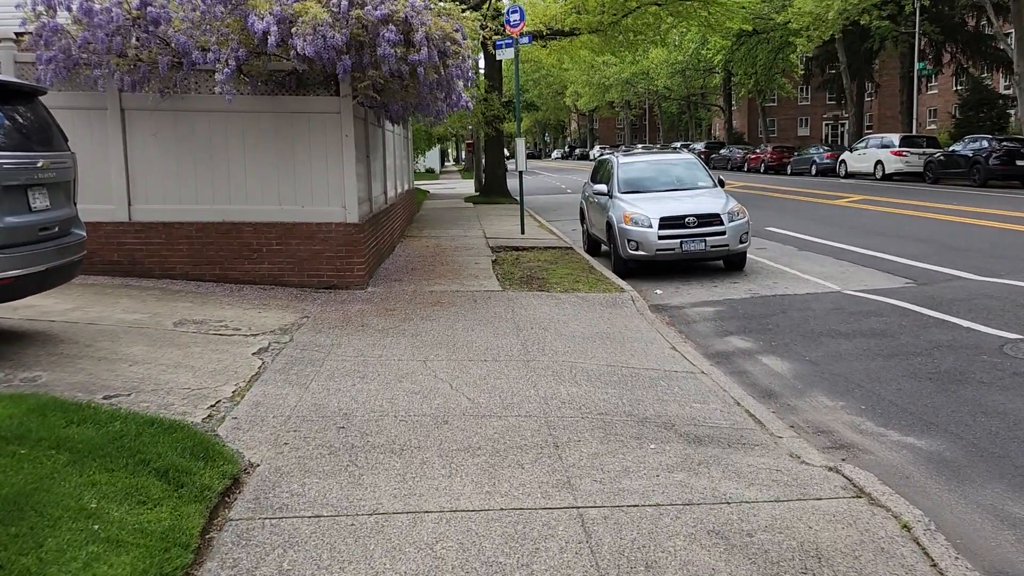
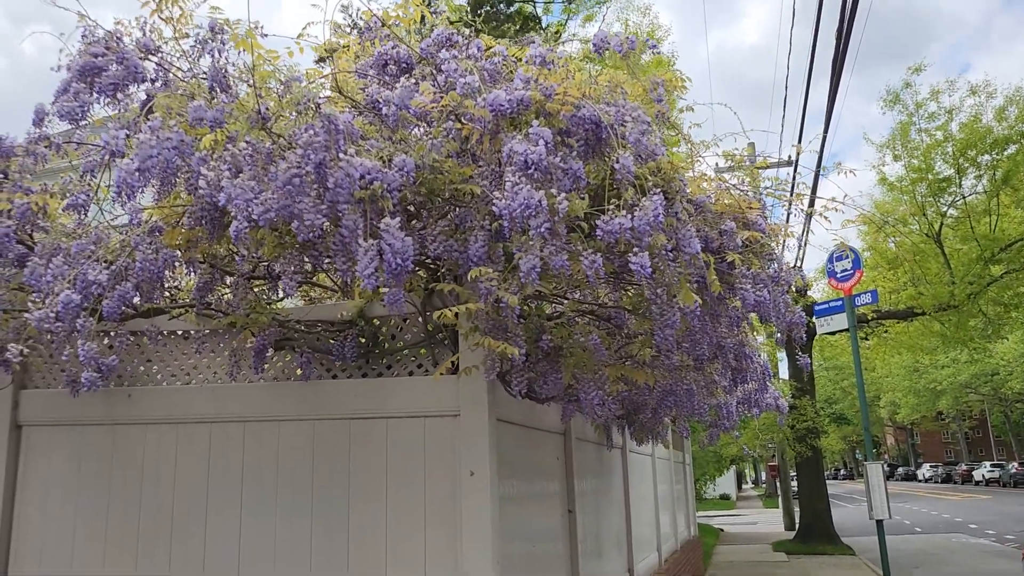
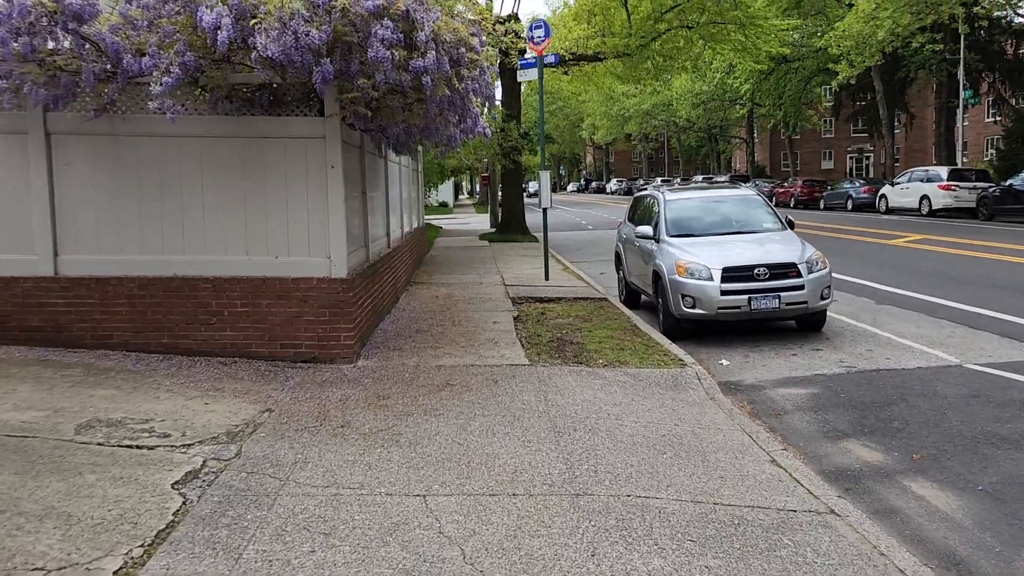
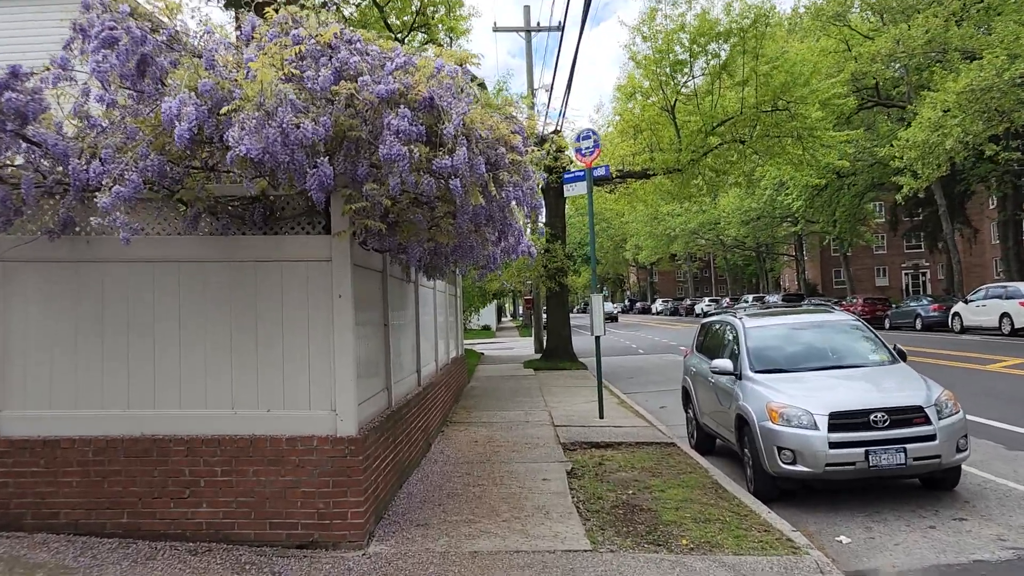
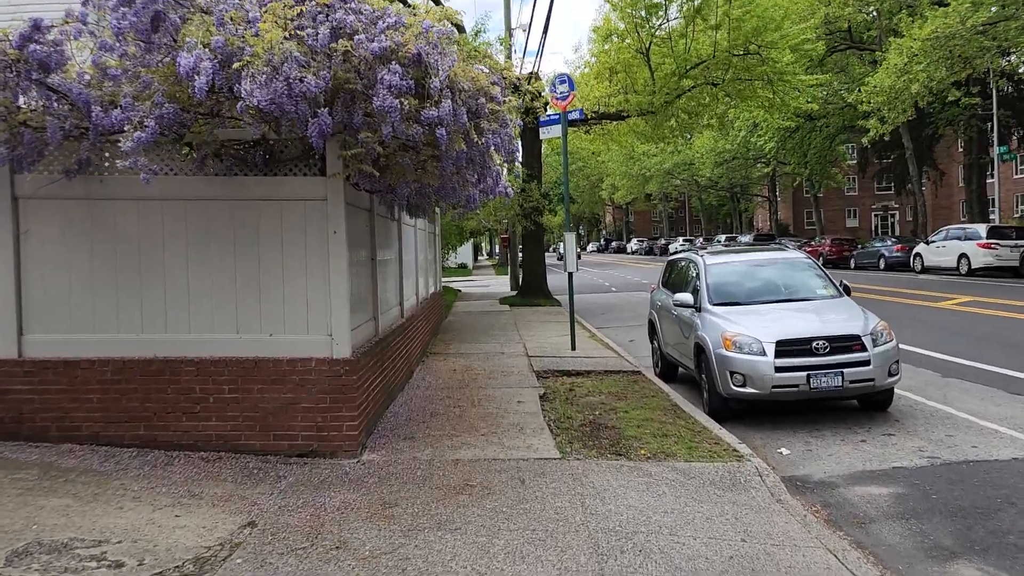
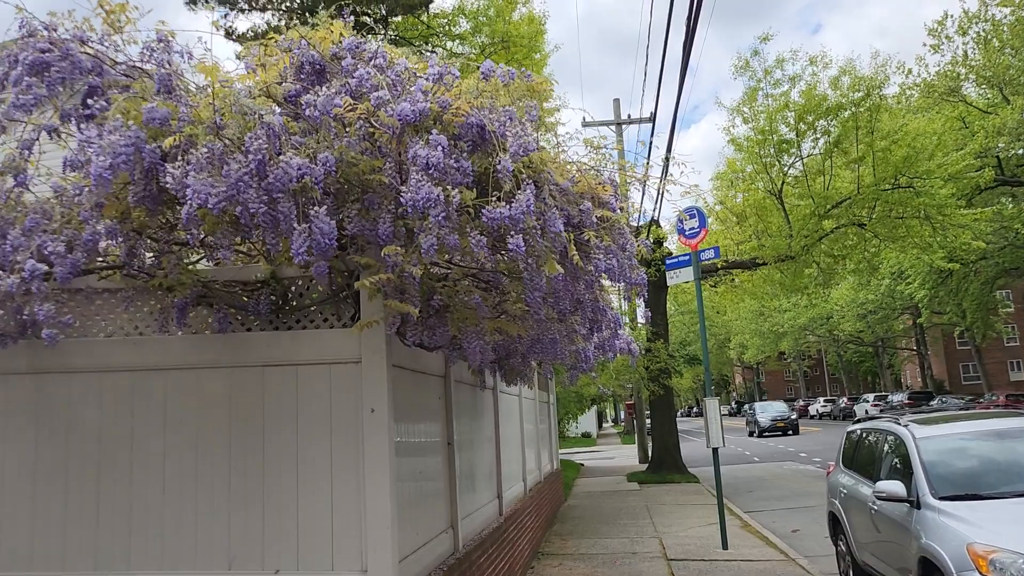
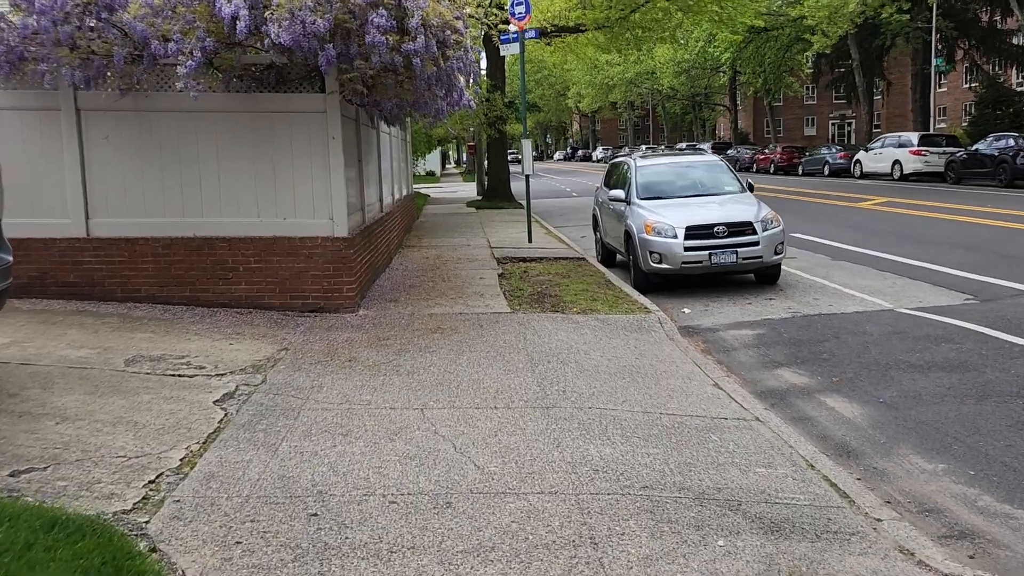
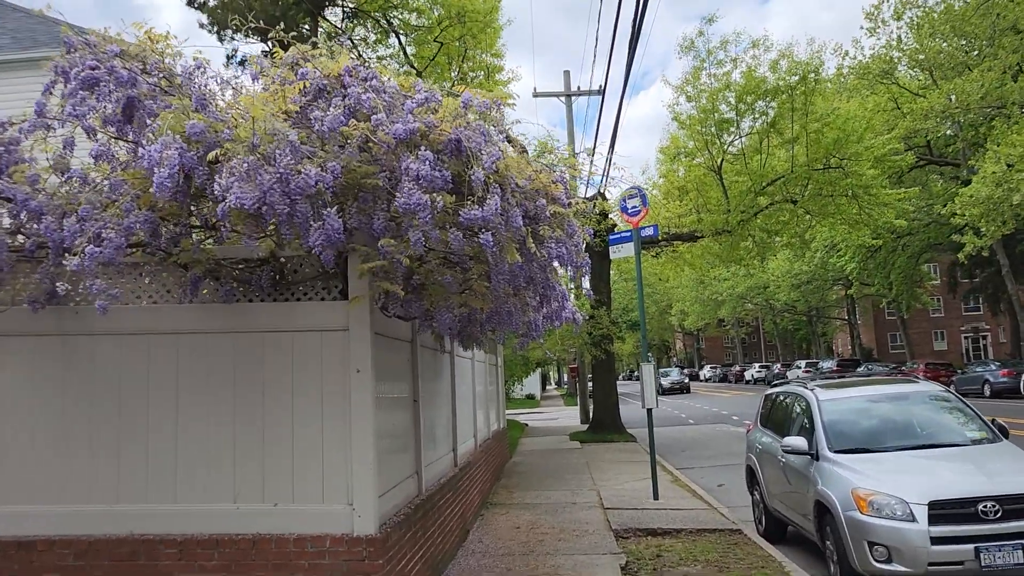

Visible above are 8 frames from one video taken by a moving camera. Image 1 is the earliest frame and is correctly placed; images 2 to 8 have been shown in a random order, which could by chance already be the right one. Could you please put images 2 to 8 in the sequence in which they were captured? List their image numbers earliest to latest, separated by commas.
7, 3, 5, 4, 8, 6, 2
